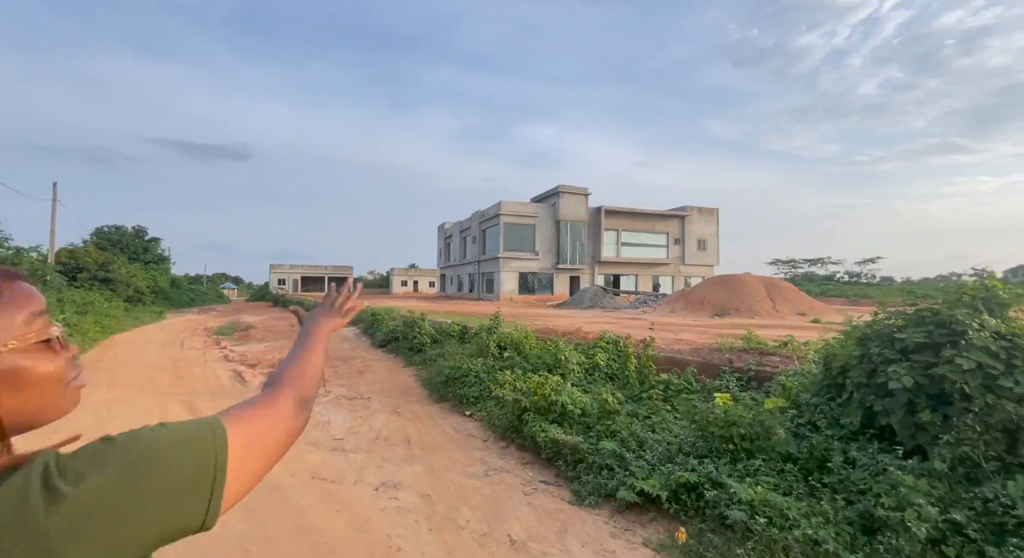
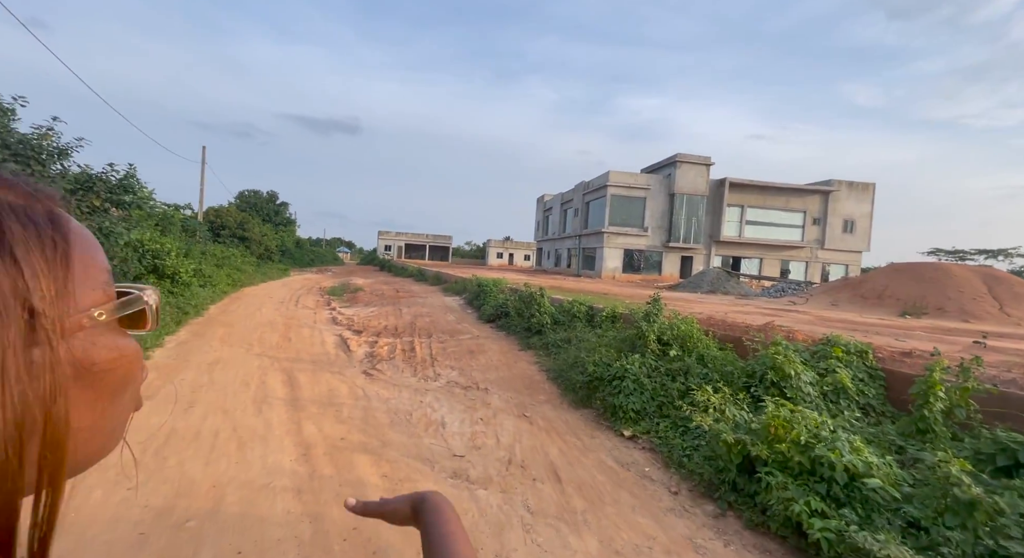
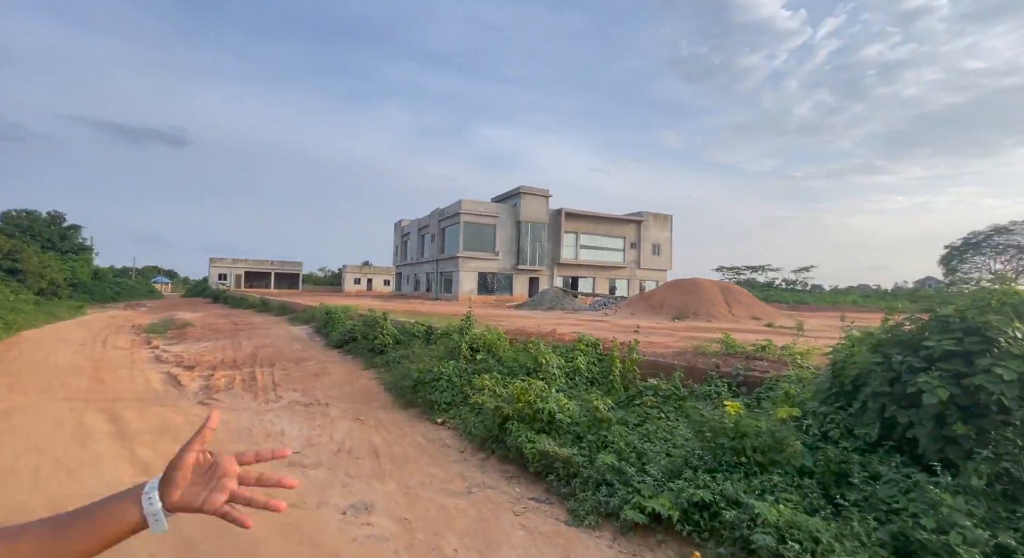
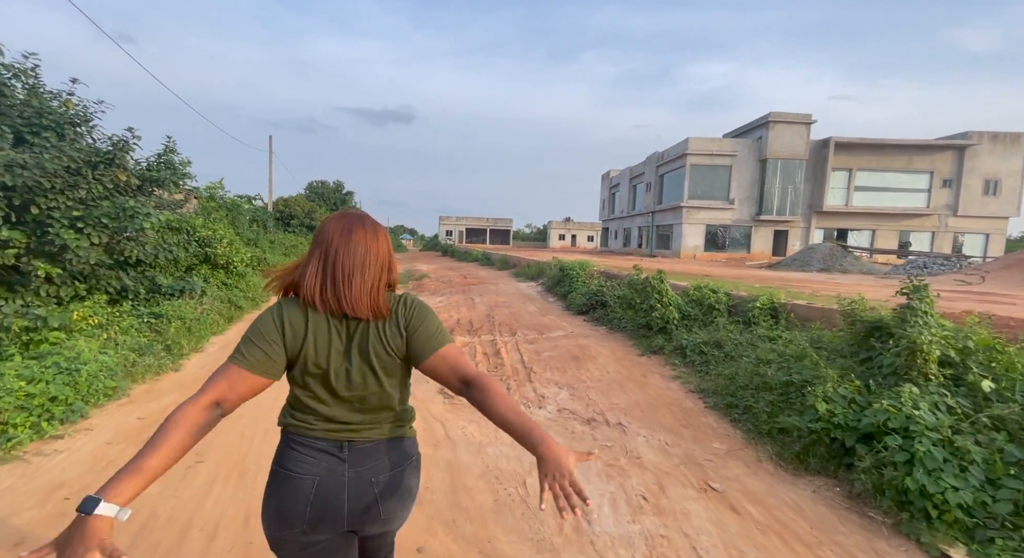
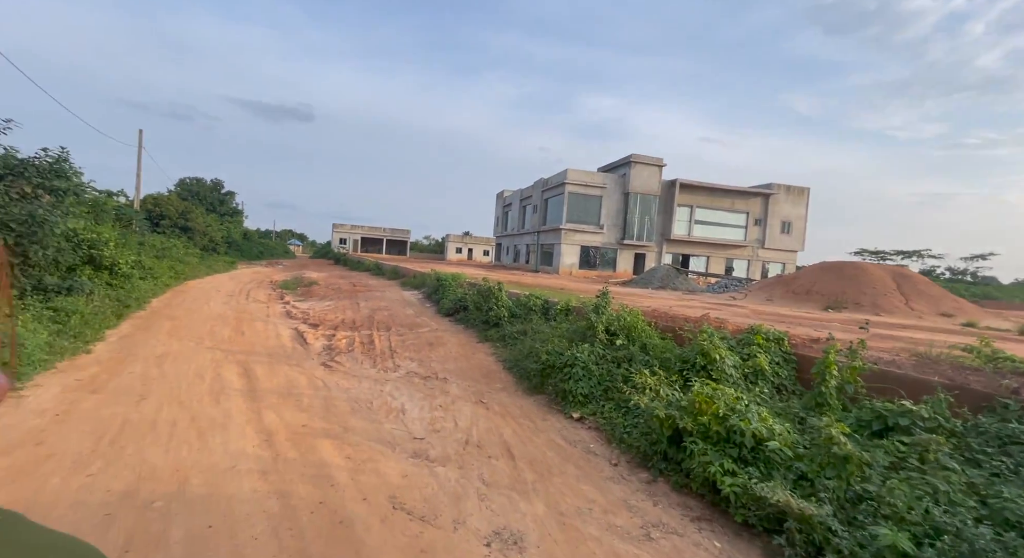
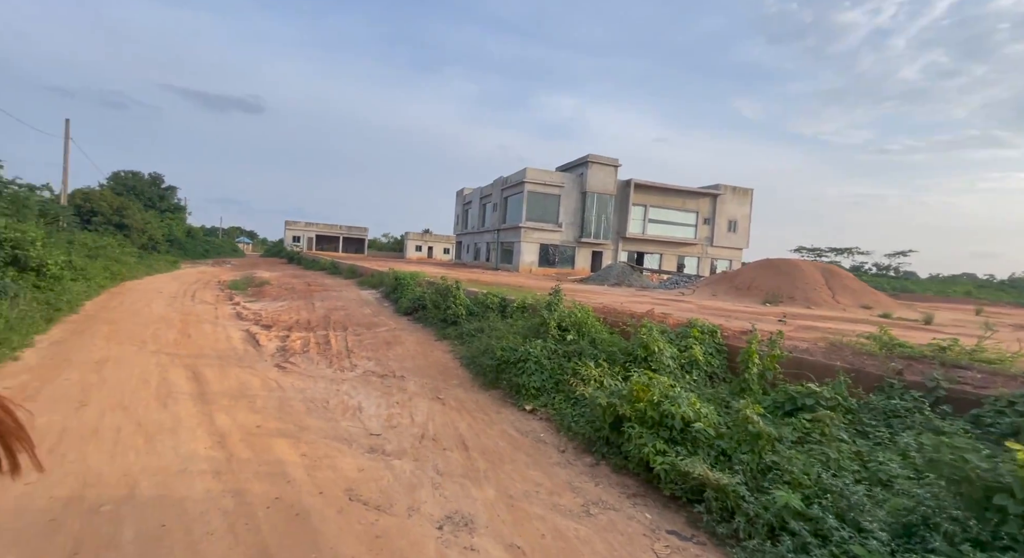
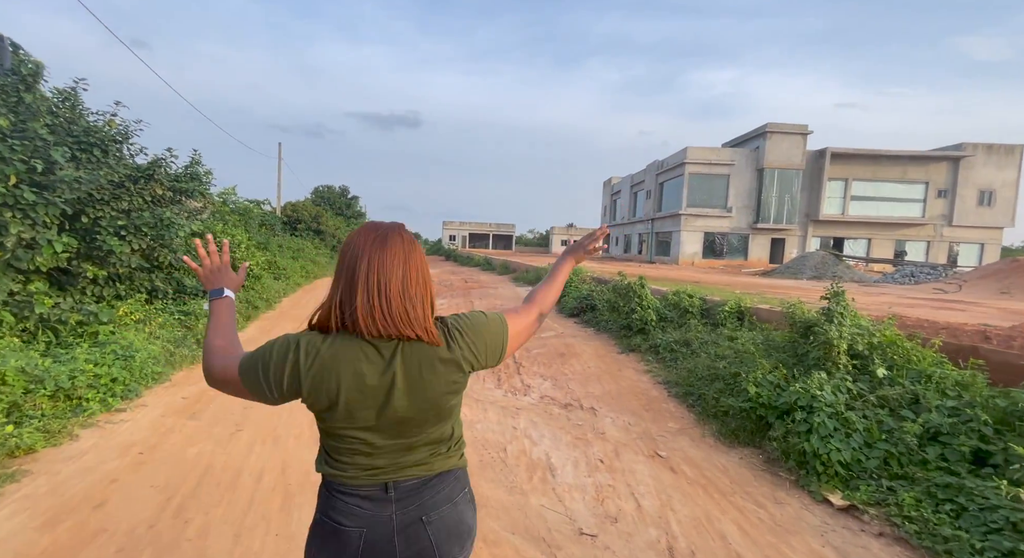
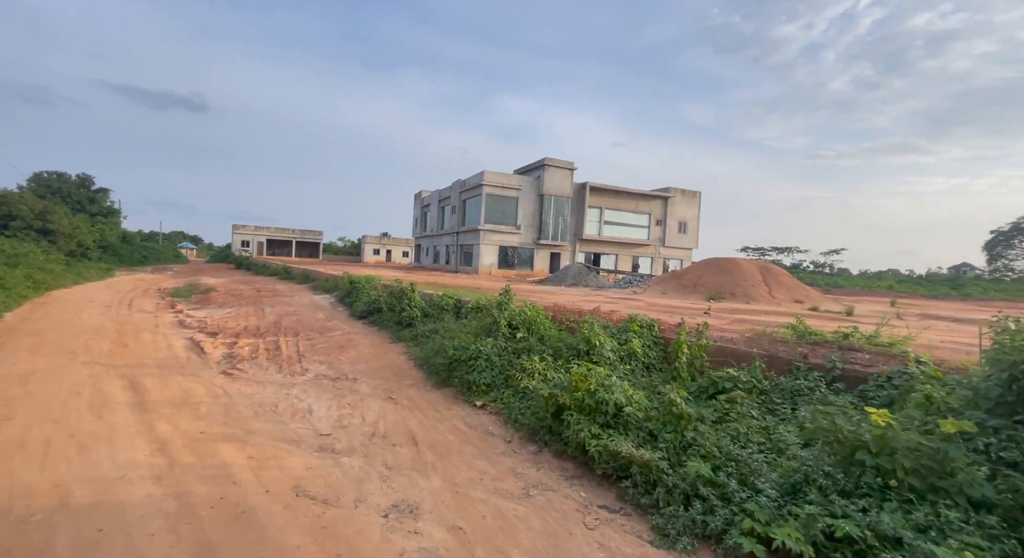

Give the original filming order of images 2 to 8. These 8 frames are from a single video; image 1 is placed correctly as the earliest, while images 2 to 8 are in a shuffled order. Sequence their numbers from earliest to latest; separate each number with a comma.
3, 8, 6, 5, 2, 7, 4
